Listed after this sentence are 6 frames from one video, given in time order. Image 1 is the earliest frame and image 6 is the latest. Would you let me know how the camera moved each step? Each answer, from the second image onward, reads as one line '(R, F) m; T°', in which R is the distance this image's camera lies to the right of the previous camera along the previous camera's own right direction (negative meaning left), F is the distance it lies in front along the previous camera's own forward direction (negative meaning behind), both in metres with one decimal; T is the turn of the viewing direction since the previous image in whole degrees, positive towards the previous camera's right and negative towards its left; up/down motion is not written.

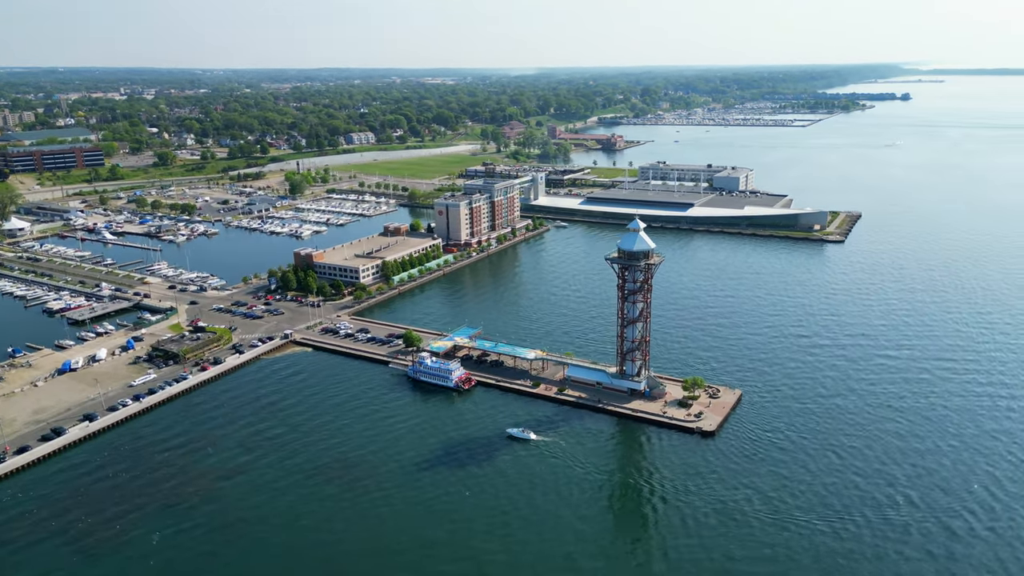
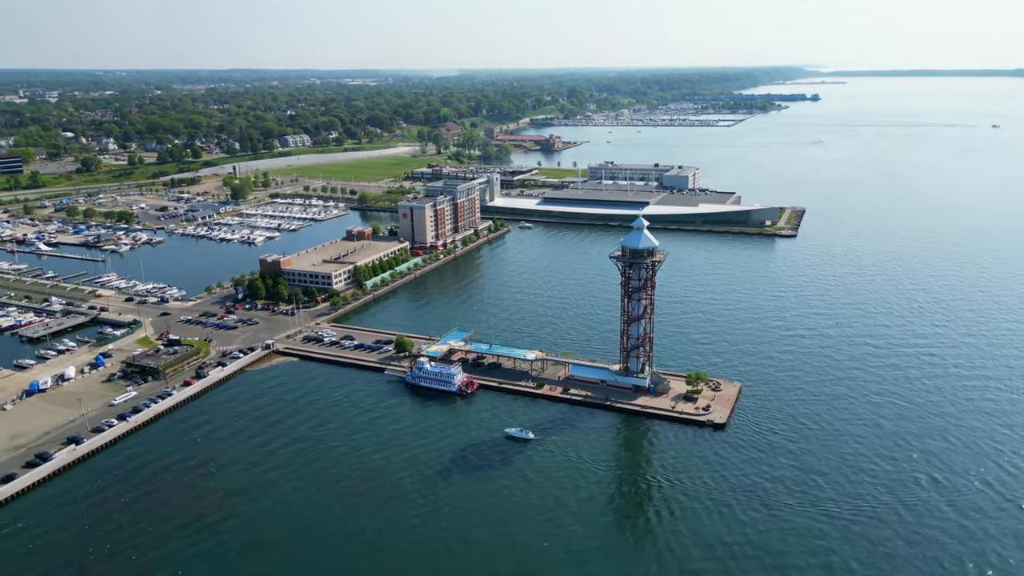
(-1.7, +0.2) m; +6°
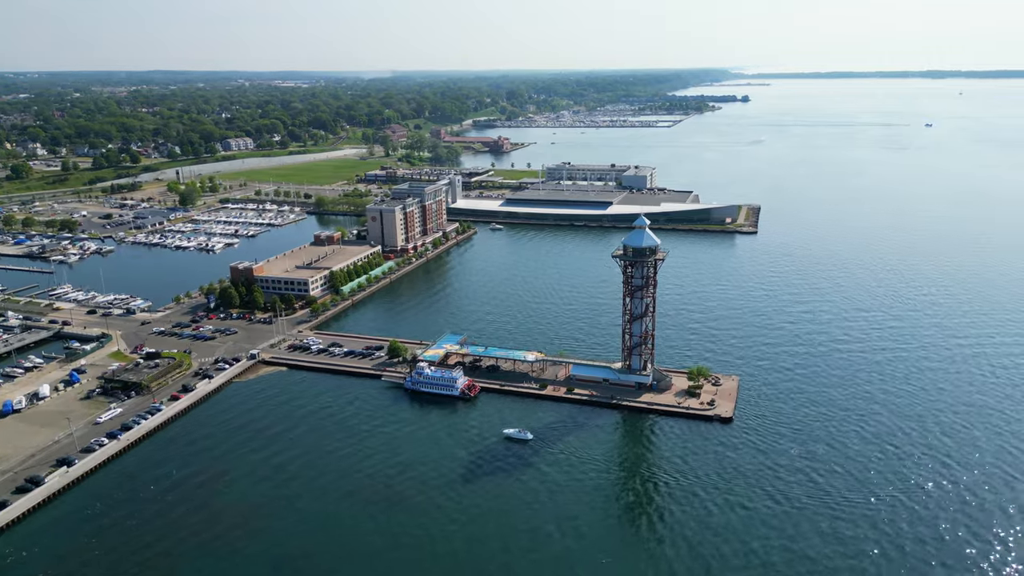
(-1.4, +0.1) m; +5°
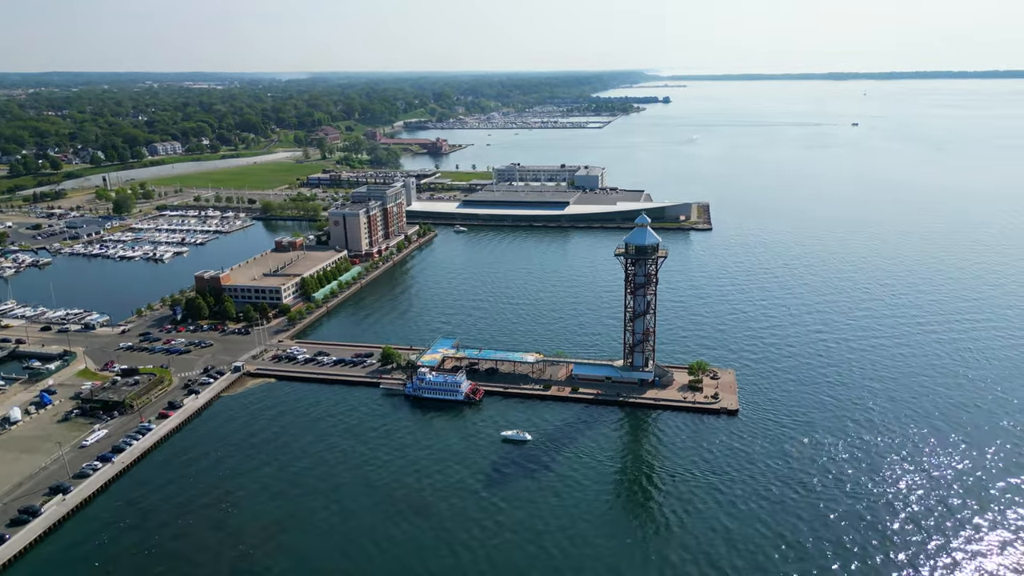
(-1.7, +0.2) m; +6°
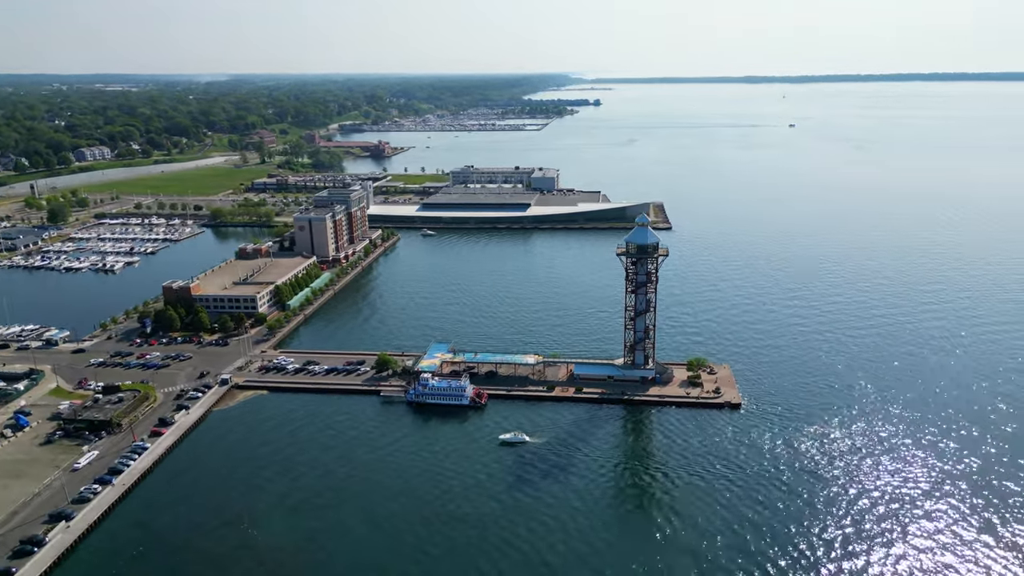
(-1.6, +0.1) m; +5°
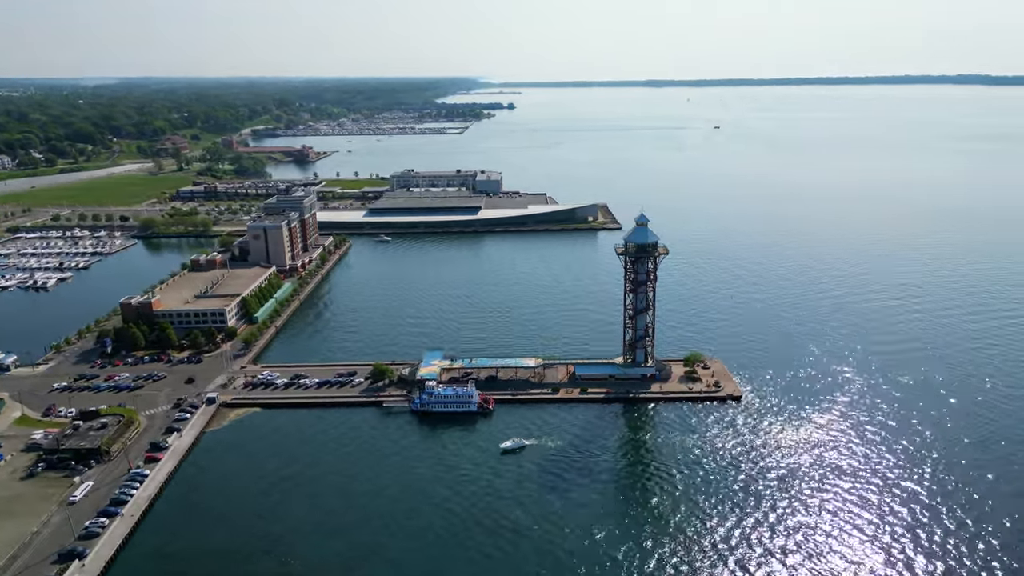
(-2.0, +0.2) m; +7°
